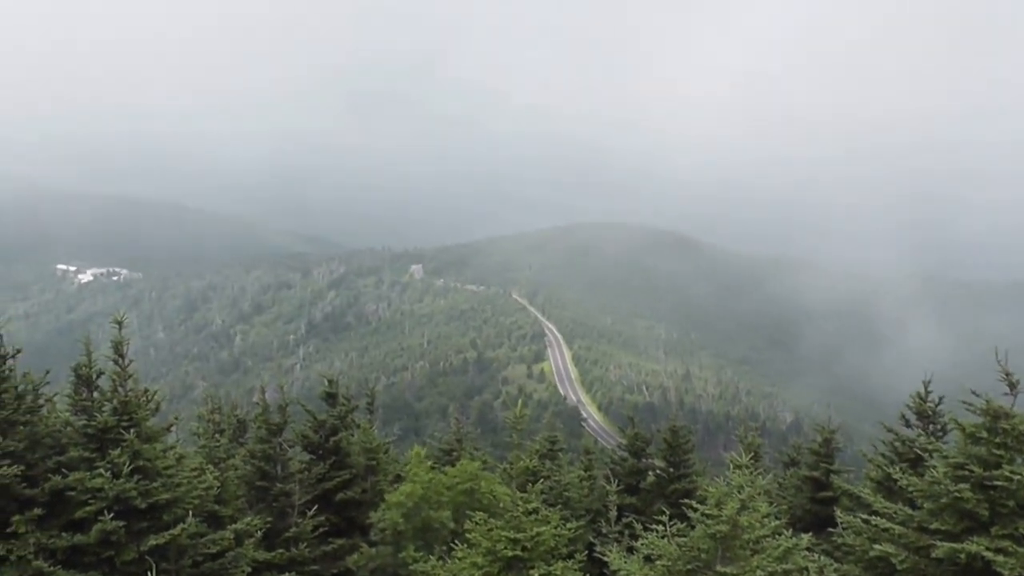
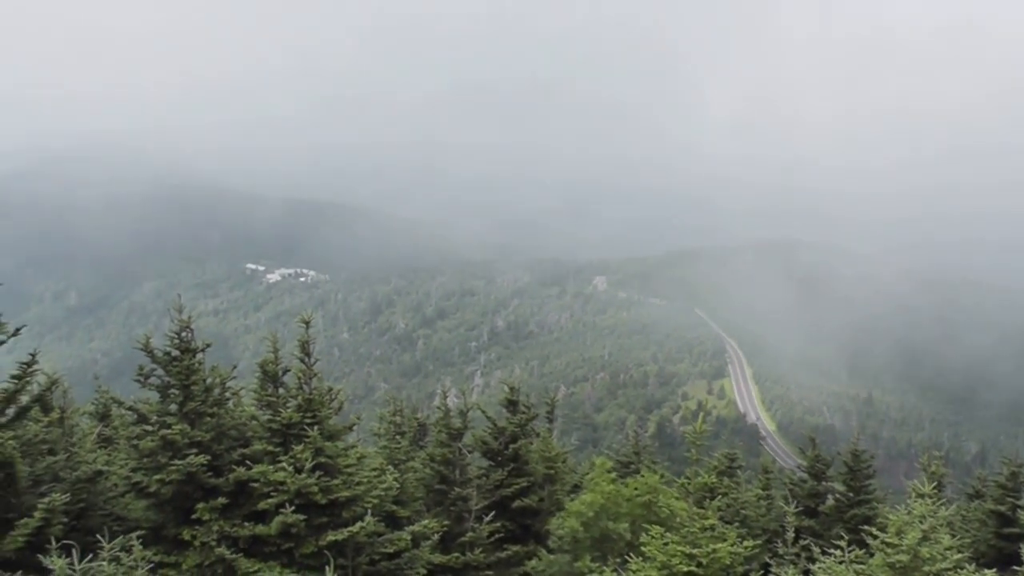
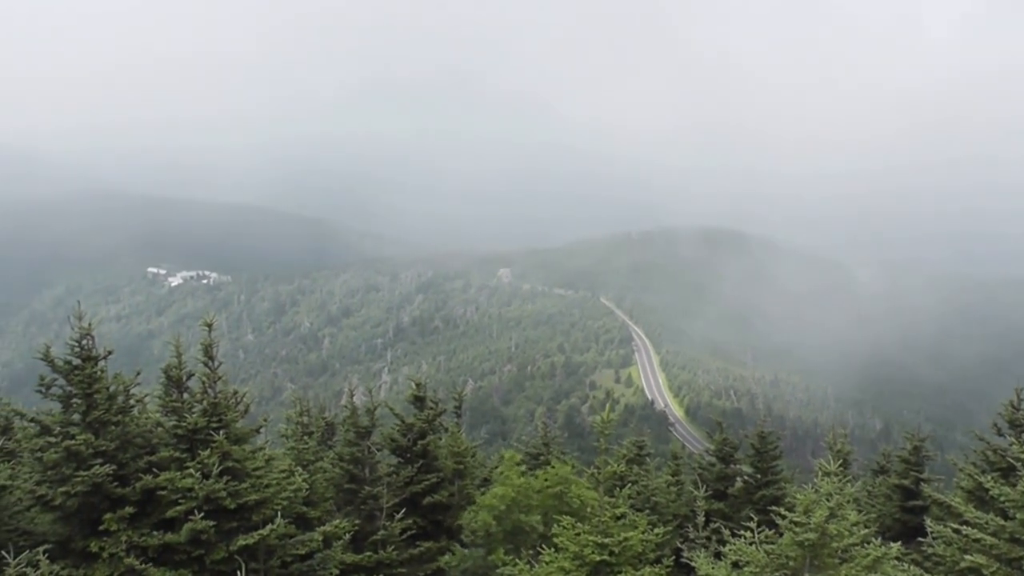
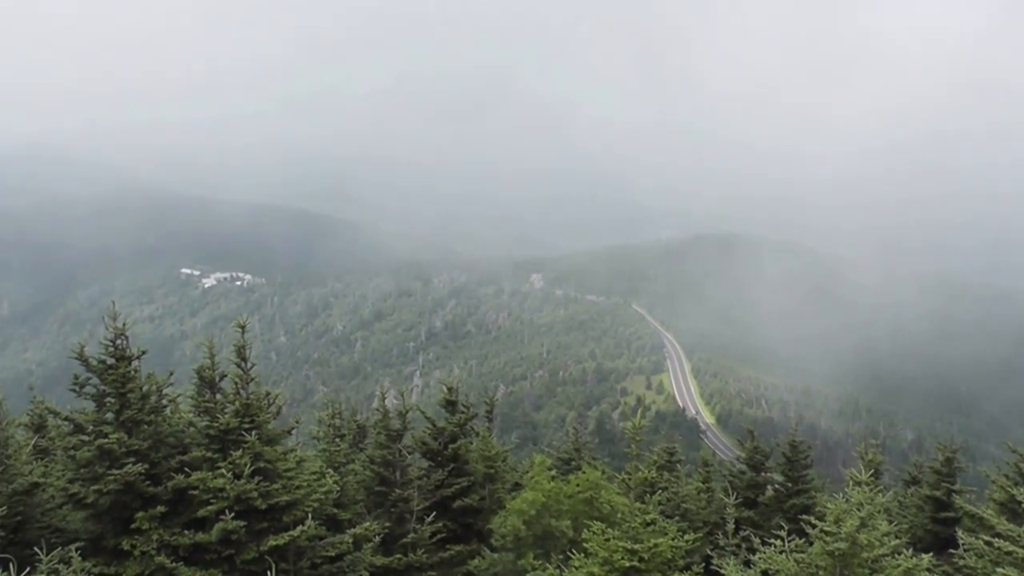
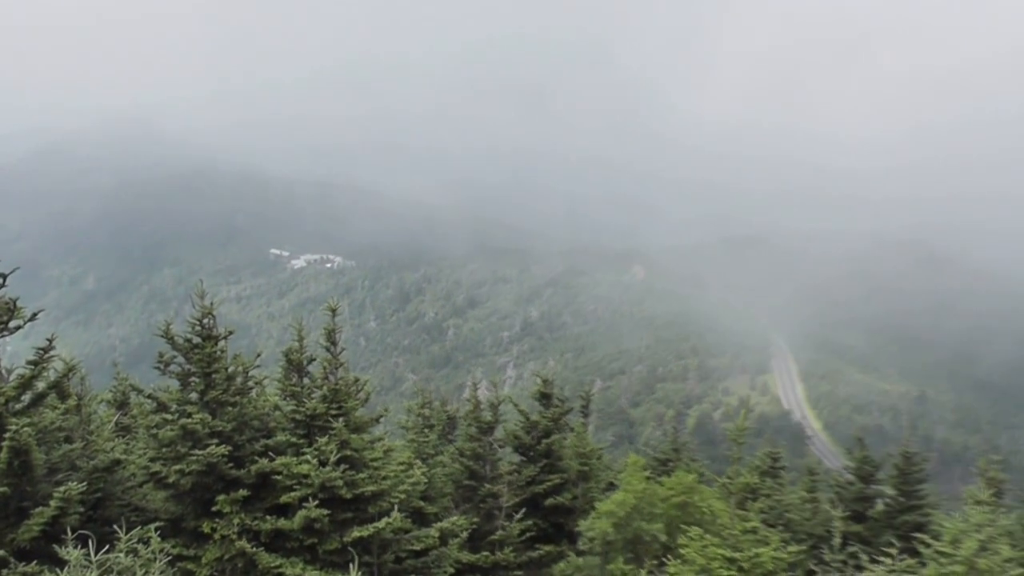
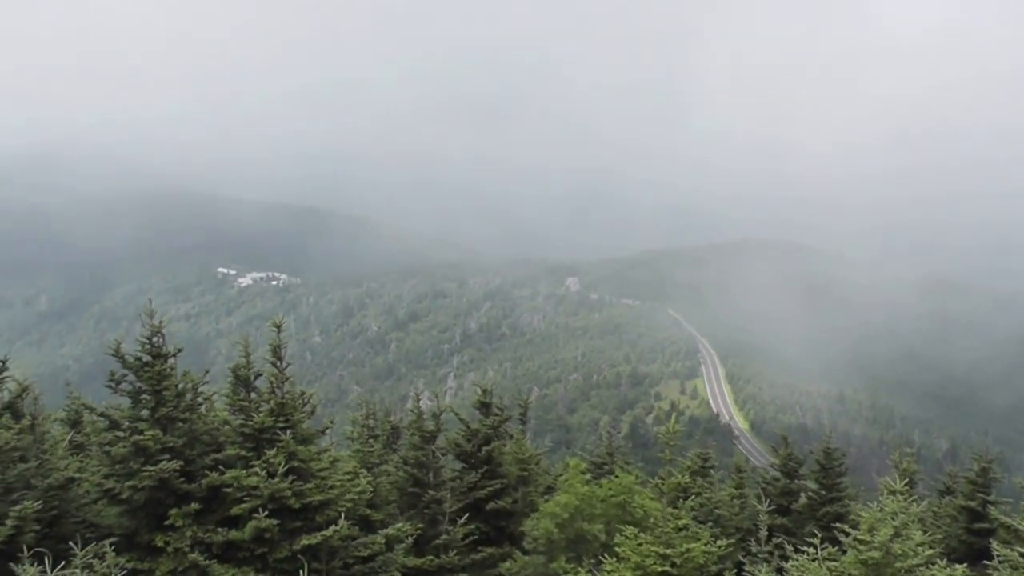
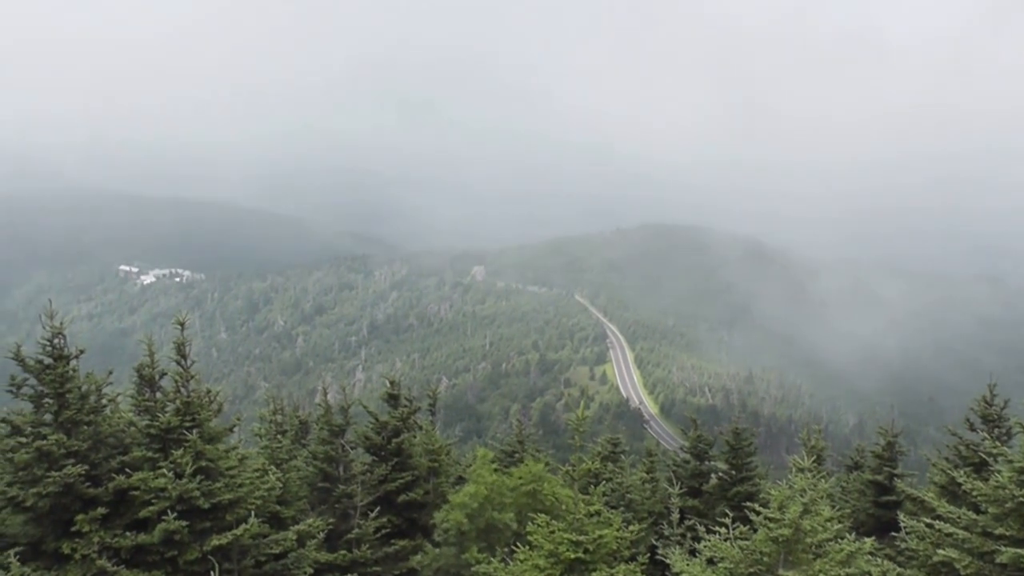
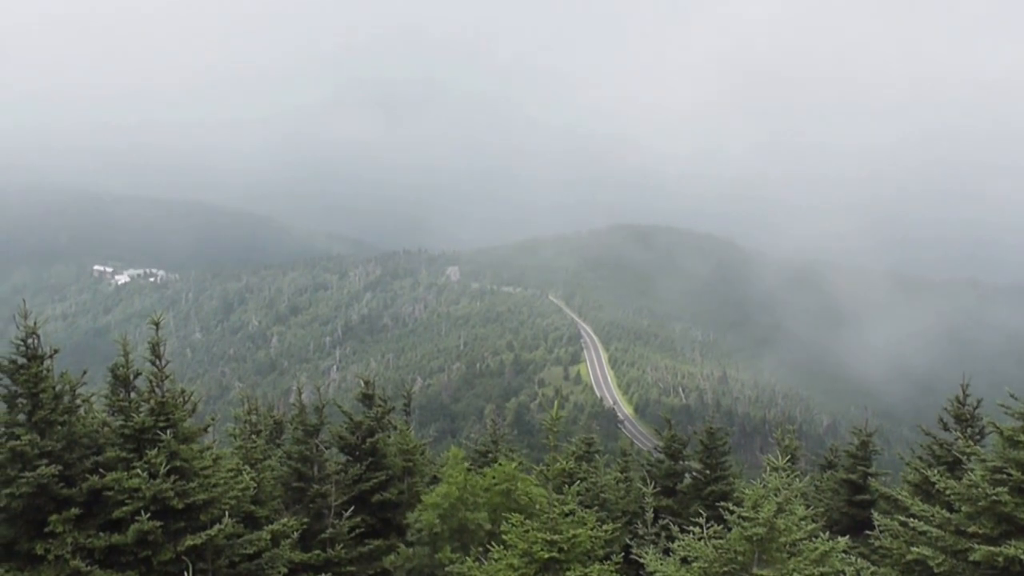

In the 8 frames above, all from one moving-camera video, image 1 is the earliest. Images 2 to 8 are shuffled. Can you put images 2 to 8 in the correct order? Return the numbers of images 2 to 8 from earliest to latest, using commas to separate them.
8, 7, 3, 4, 6, 2, 5
